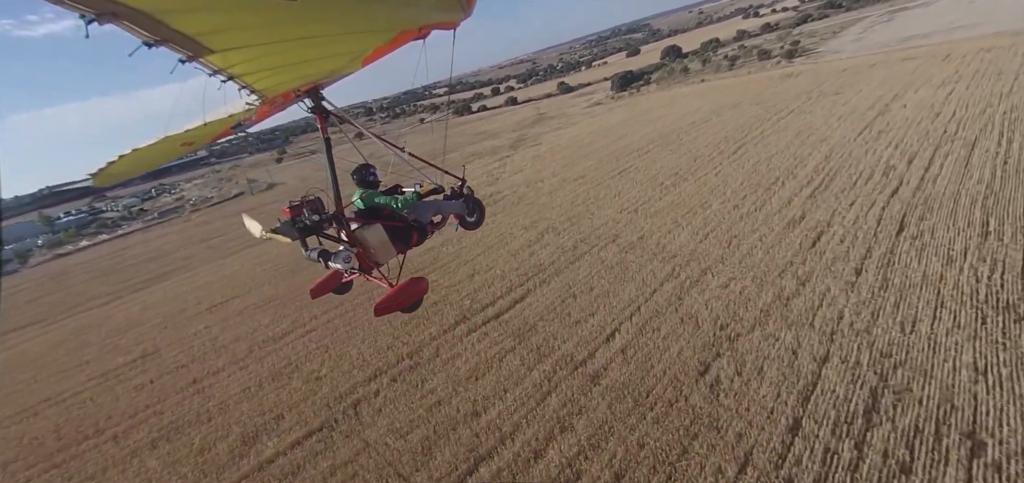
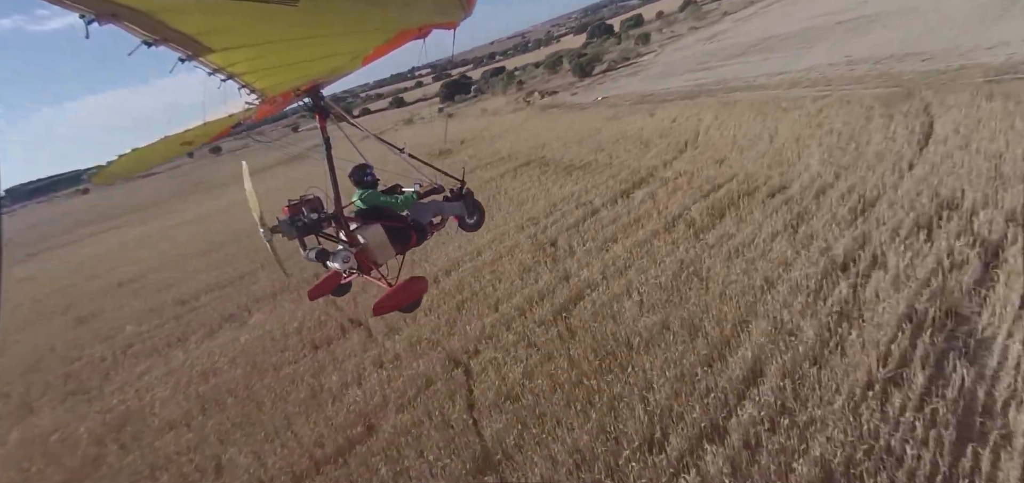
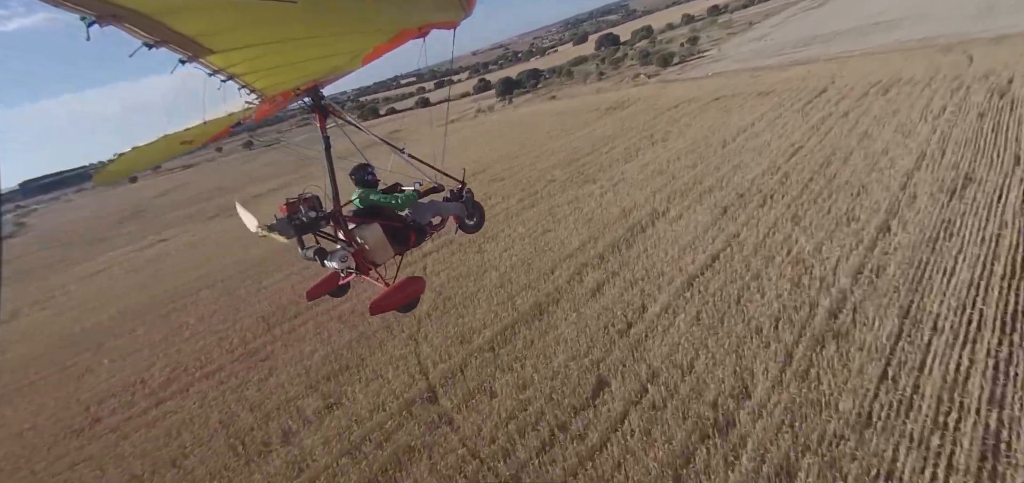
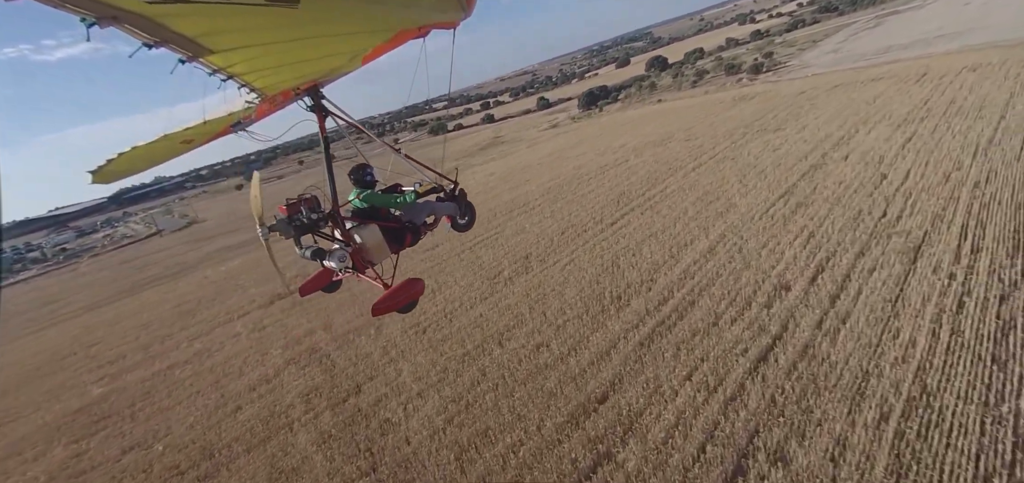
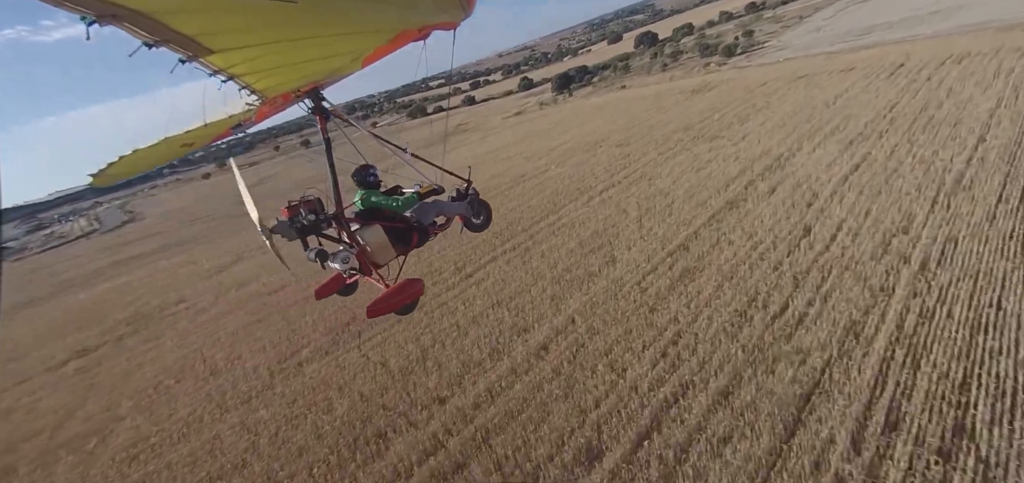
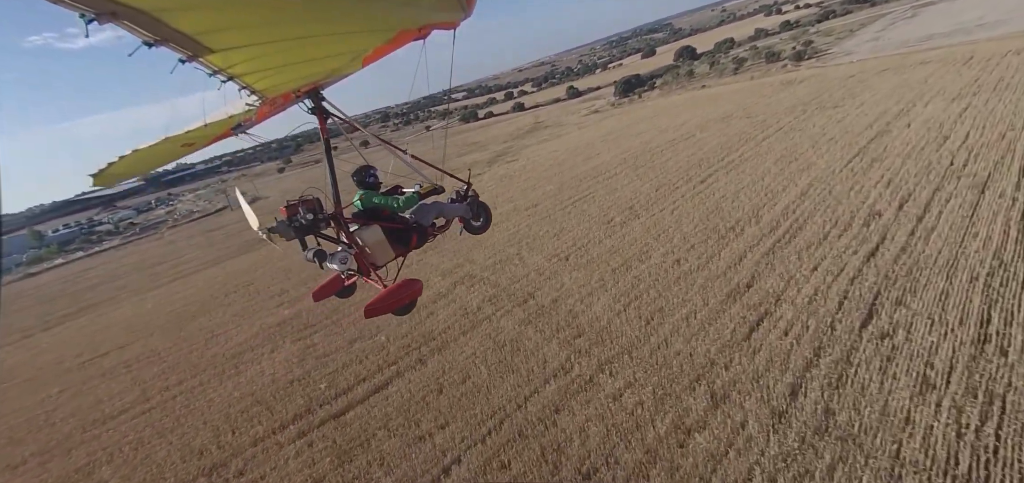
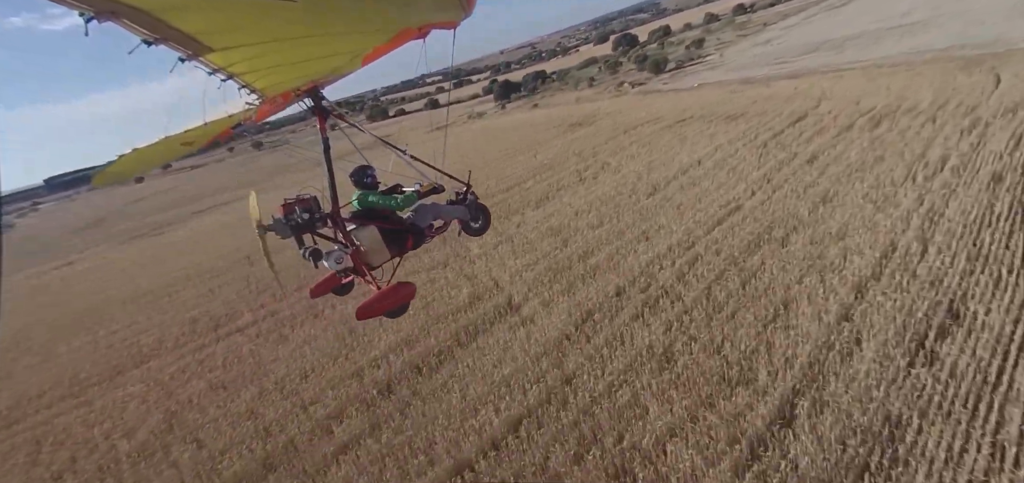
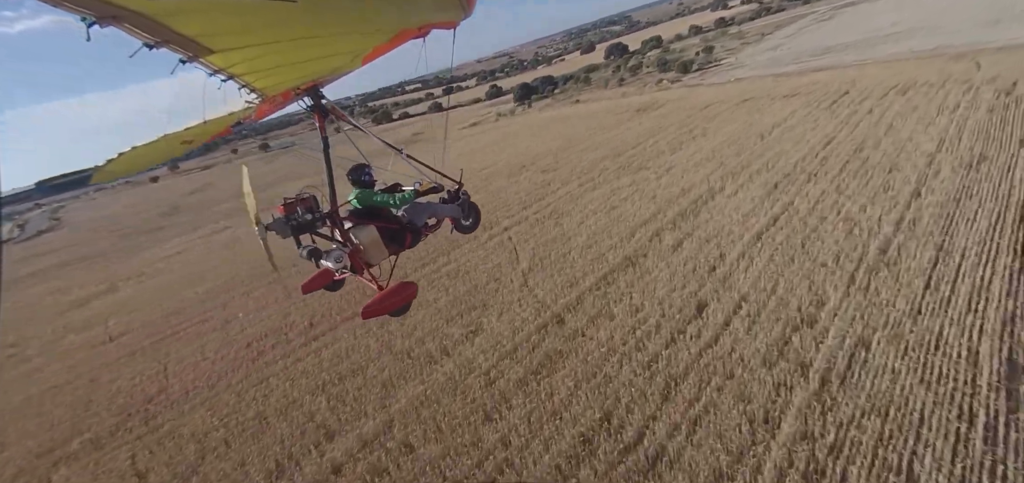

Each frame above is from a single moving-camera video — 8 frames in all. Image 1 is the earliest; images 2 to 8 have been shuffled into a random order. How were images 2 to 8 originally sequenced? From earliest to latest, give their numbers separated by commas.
6, 4, 5, 8, 3, 7, 2
